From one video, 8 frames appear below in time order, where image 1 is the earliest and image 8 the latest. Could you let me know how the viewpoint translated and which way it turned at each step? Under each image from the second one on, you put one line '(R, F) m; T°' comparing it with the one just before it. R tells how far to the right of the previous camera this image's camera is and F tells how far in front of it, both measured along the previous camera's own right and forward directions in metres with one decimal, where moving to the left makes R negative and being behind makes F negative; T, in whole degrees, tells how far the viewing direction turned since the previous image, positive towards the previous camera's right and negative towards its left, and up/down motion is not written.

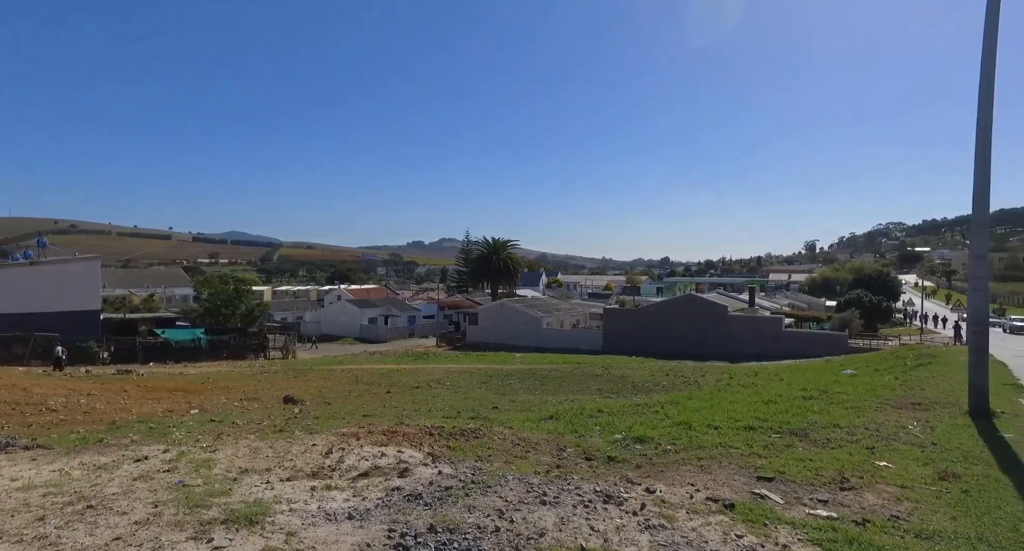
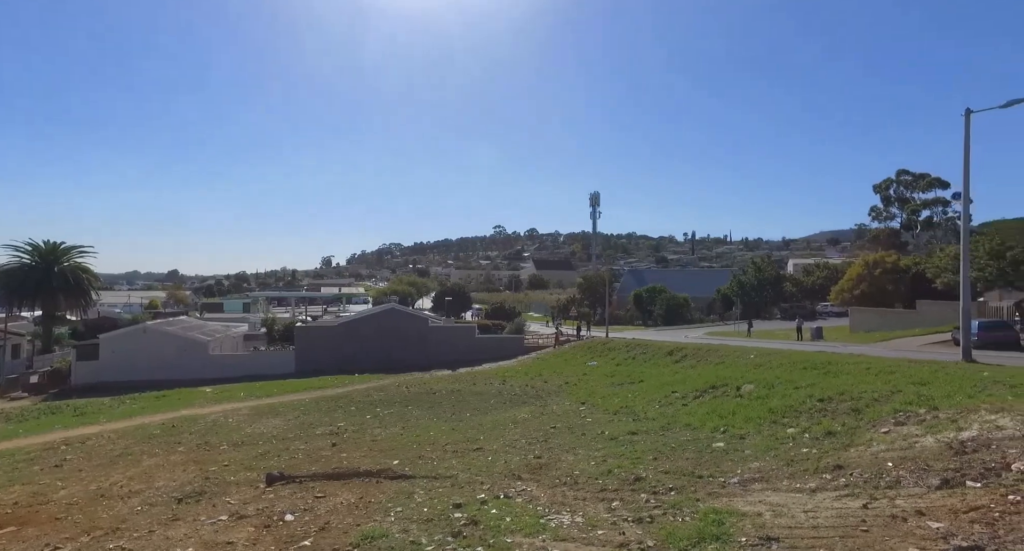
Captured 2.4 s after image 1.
(-1.6, 0.0) m; +8°
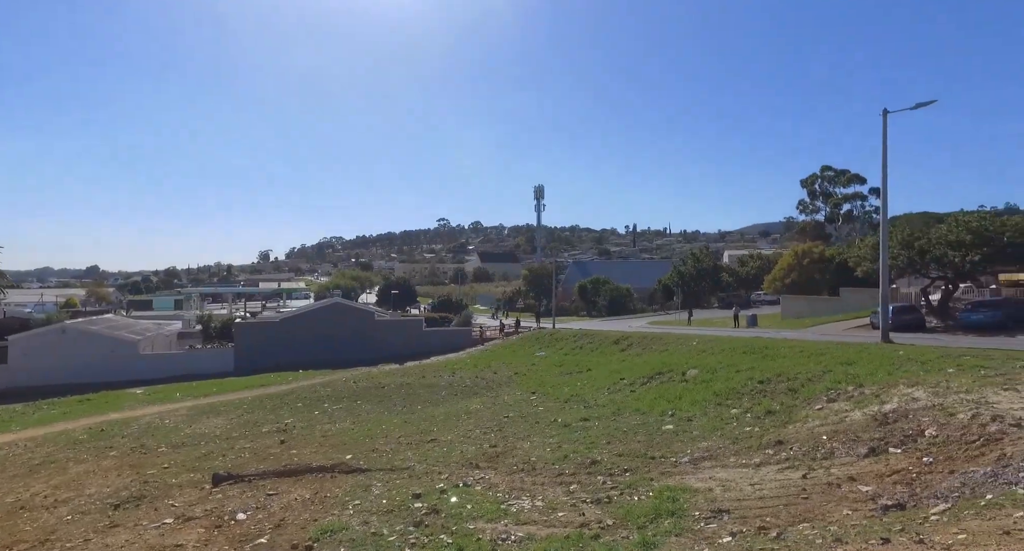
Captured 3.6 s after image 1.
(-0.4, -0.2) m; +5°
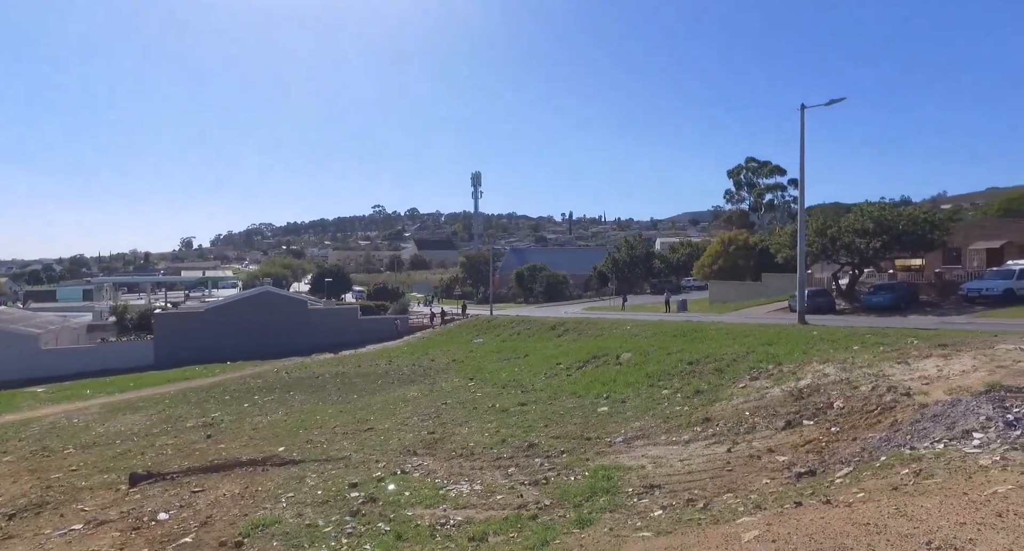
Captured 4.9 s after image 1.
(0.0, -0.1) m; +6°
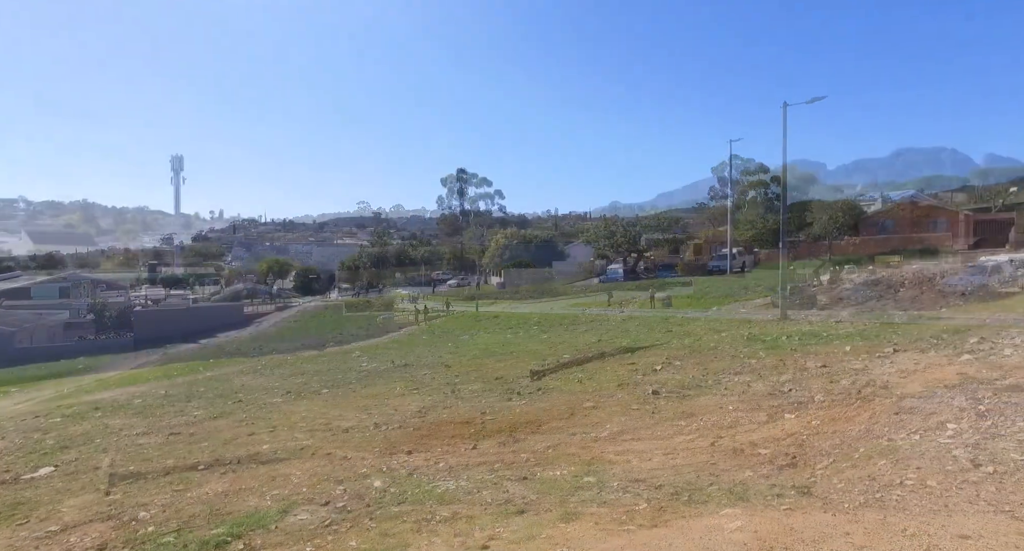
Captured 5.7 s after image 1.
(+3.7, -0.4) m; -12°
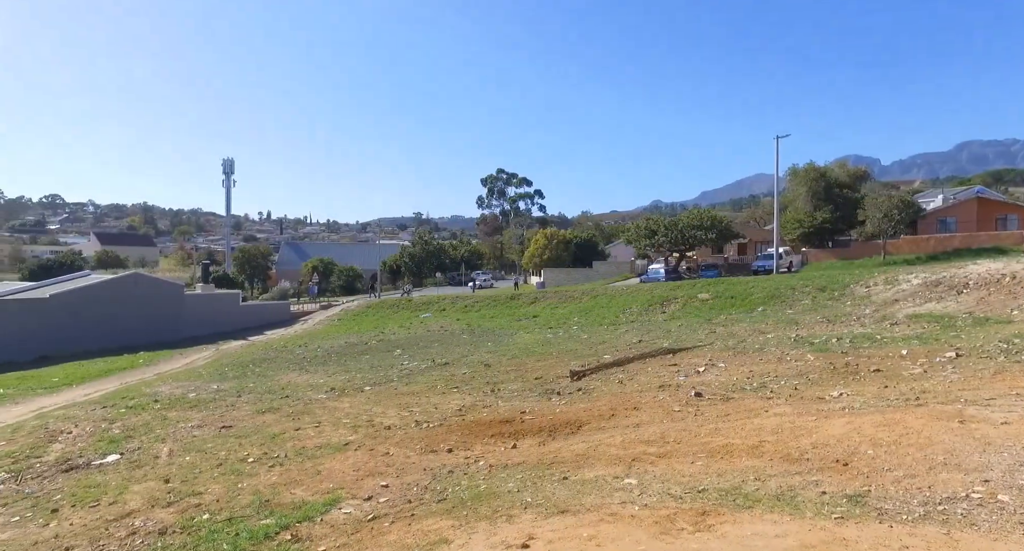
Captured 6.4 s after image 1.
(0.0, 0.0) m; -4°
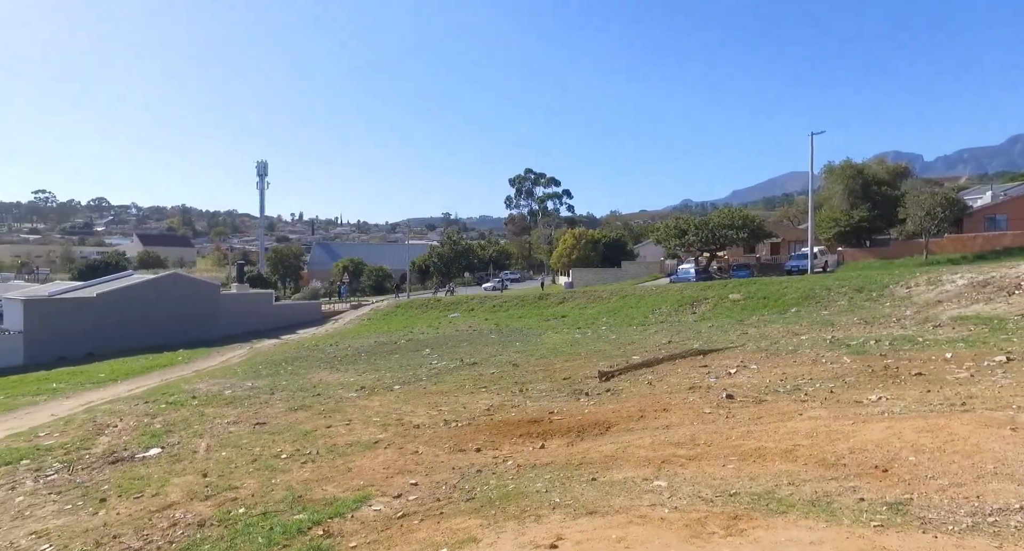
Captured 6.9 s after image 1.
(0.0, 0.0) m; -3°
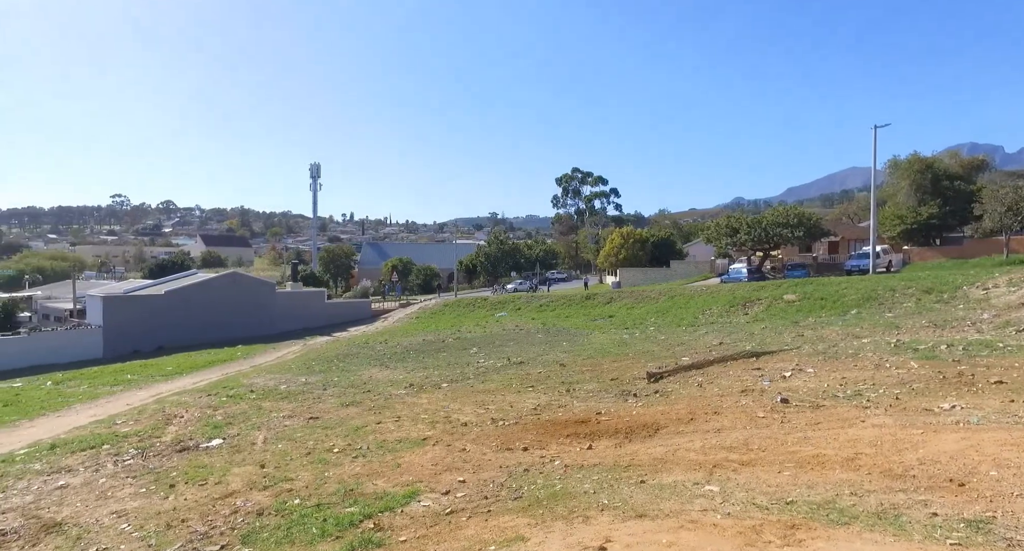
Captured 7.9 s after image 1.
(0.0, 0.0) m; -4°
